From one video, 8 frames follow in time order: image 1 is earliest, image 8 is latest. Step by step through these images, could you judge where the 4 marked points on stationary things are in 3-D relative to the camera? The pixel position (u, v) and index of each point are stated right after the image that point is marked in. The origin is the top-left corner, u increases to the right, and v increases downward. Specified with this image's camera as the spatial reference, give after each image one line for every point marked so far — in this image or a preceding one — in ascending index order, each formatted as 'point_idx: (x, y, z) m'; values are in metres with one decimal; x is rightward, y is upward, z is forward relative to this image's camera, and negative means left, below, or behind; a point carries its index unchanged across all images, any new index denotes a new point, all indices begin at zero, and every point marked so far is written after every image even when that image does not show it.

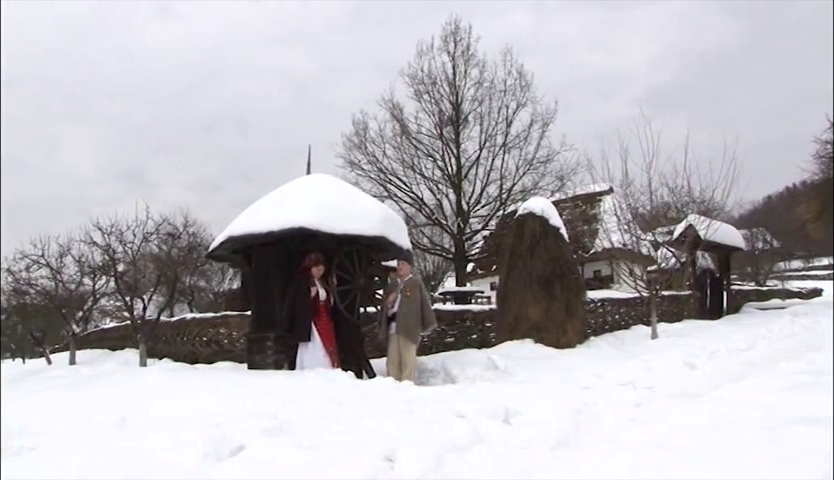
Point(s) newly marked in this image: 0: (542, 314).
0: (+2.0, -1.2, +11.9) m
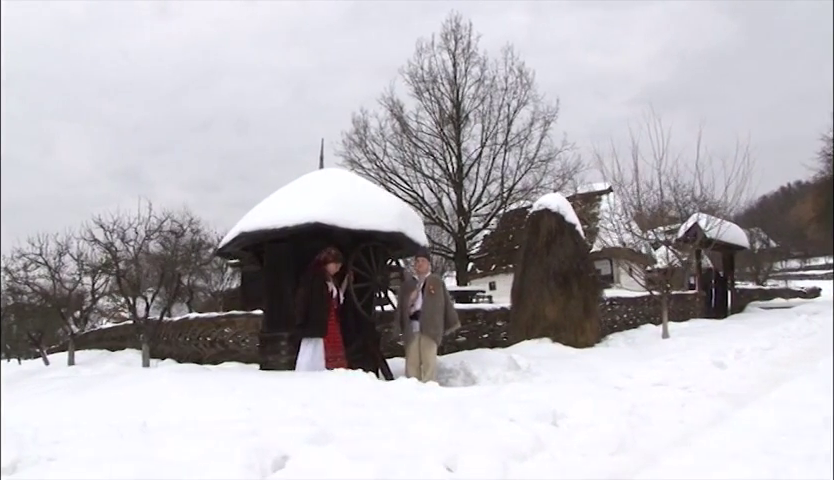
0: (+2.2, -1.1, +11.6) m
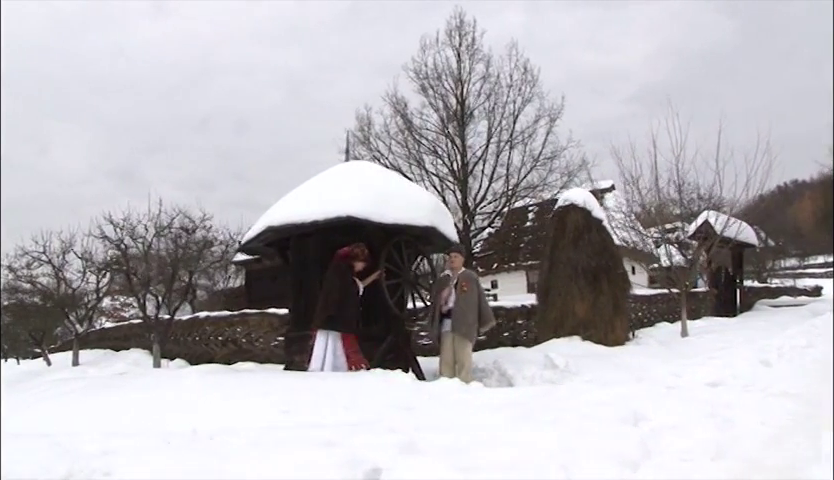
0: (+2.6, -1.0, +11.3) m
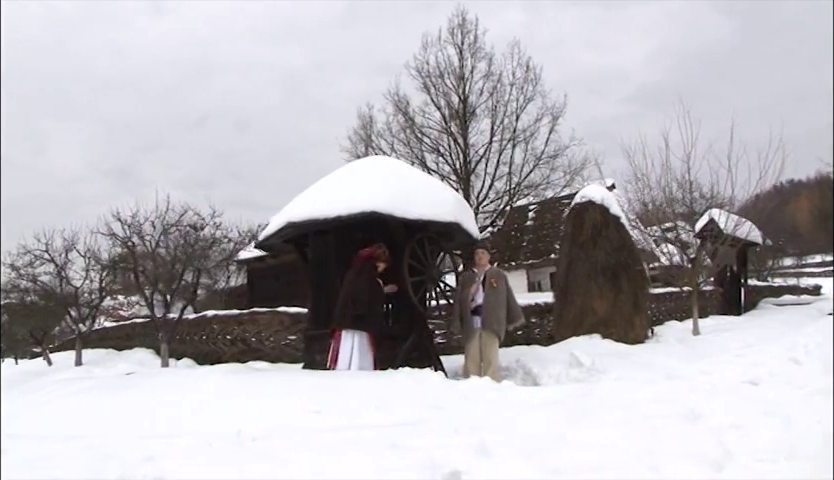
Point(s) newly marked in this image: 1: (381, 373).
0: (+2.8, -1.0, +11.1) m
1: (-0.3, -1.3, +7.2) m
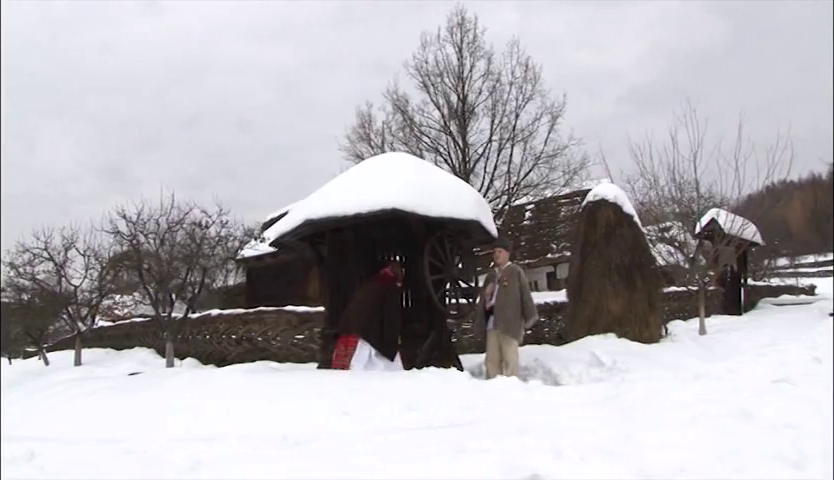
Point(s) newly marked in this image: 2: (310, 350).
0: (+3.0, -1.0, +11.0) m
1: (-0.1, -1.2, +7.0) m
2: (-2.0, -2.0, +13.9) m
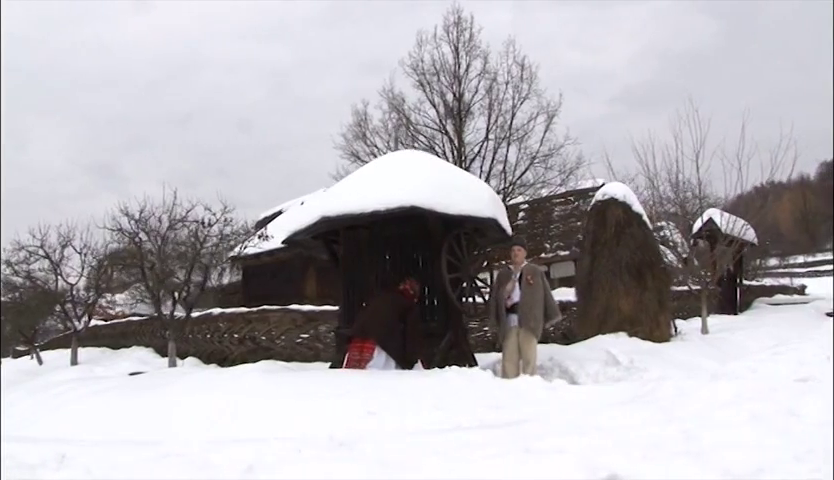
0: (+3.2, -1.0, +11.0) m
1: (+0.1, -1.2, +7.0) m
2: (-1.9, -2.0, +13.8) m
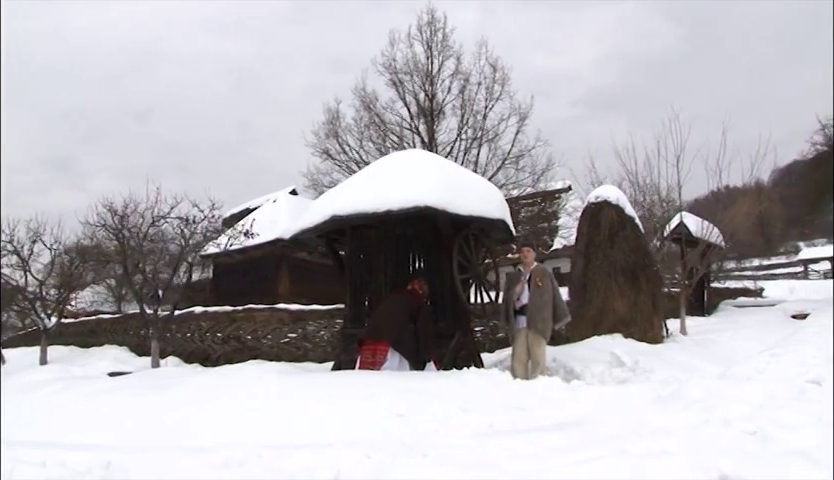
0: (+3.1, -1.0, +11.1) m
1: (+0.3, -1.2, +6.9) m
2: (-2.1, -1.9, +13.6) m
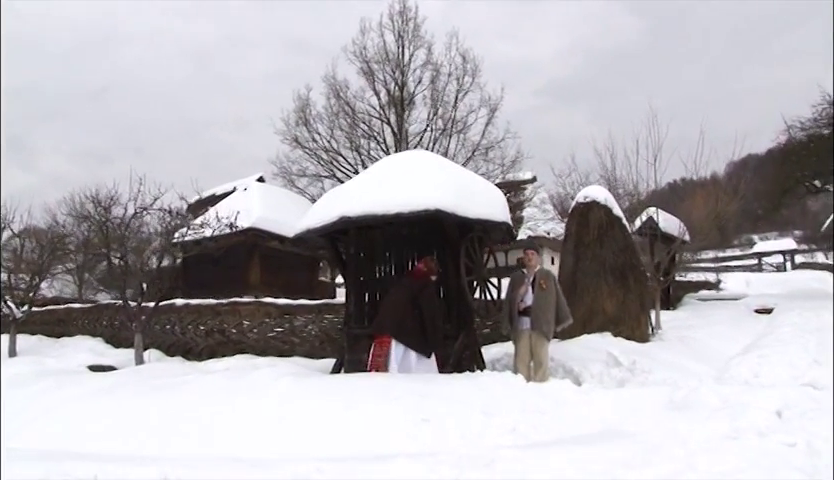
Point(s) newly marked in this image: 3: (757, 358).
0: (+3.0, -1.0, +11.4) m
1: (+0.4, -1.3, +7.1) m
2: (-2.3, -1.8, +13.6) m
3: (+4.2, -1.4, +9.1) m
